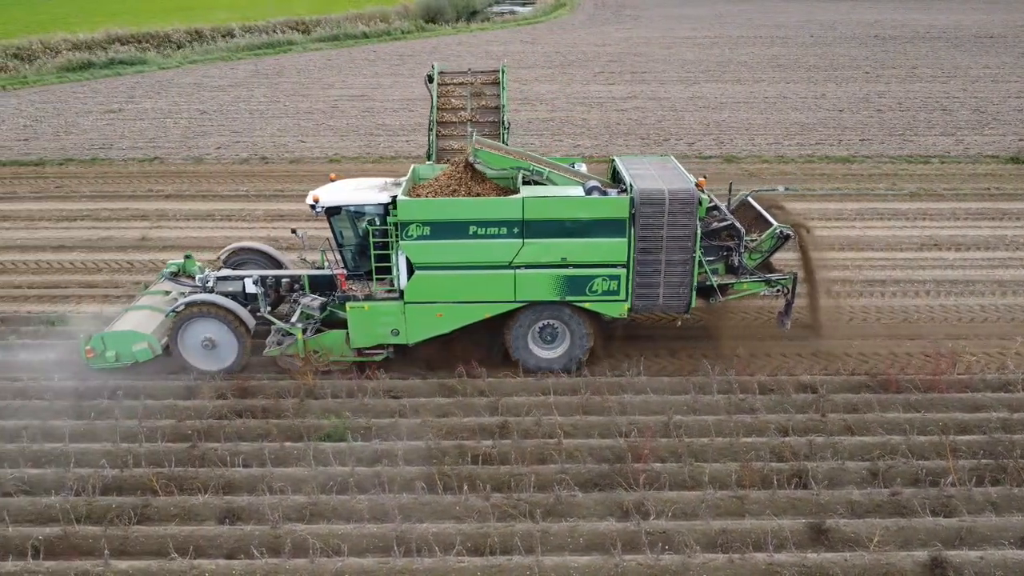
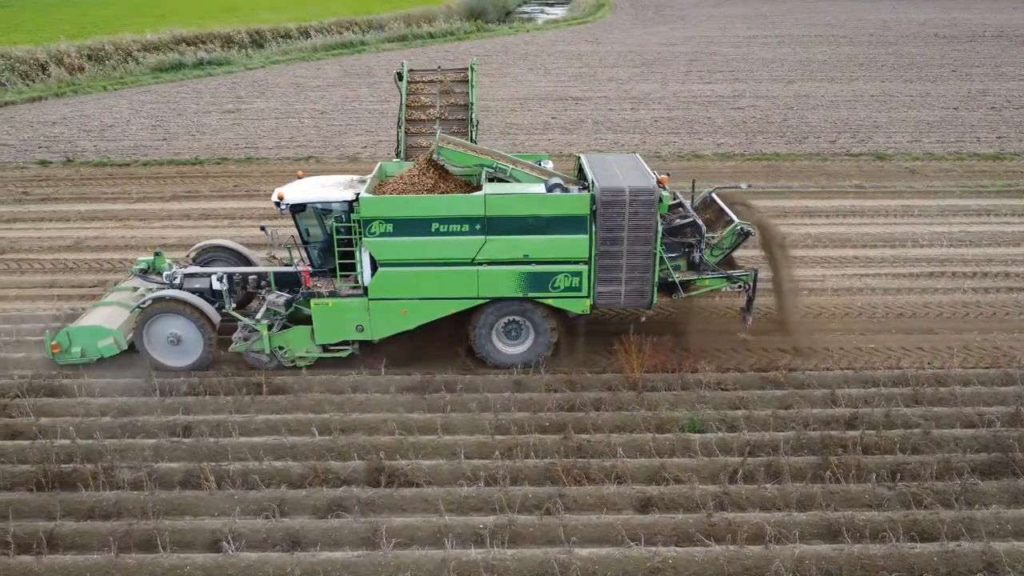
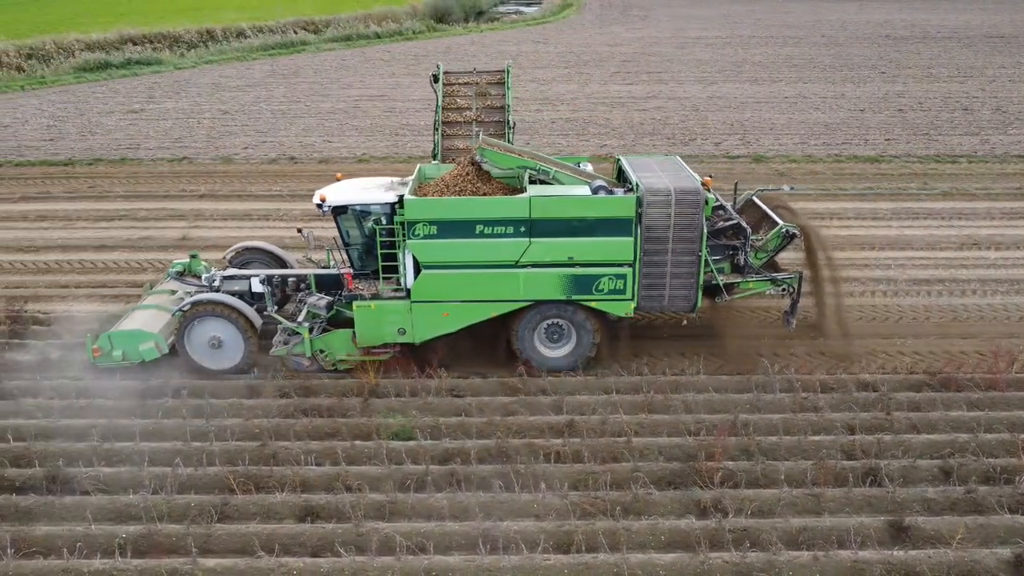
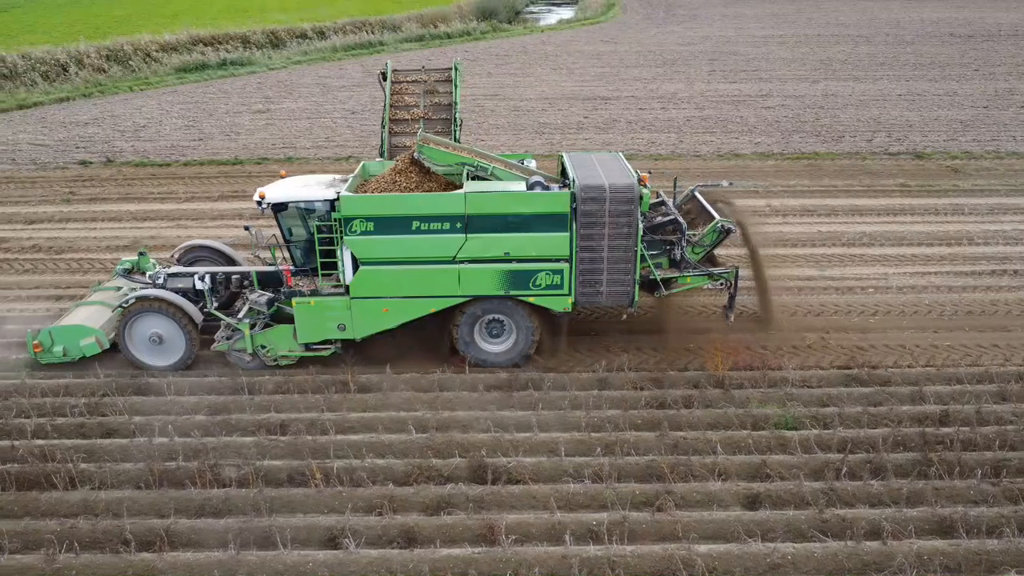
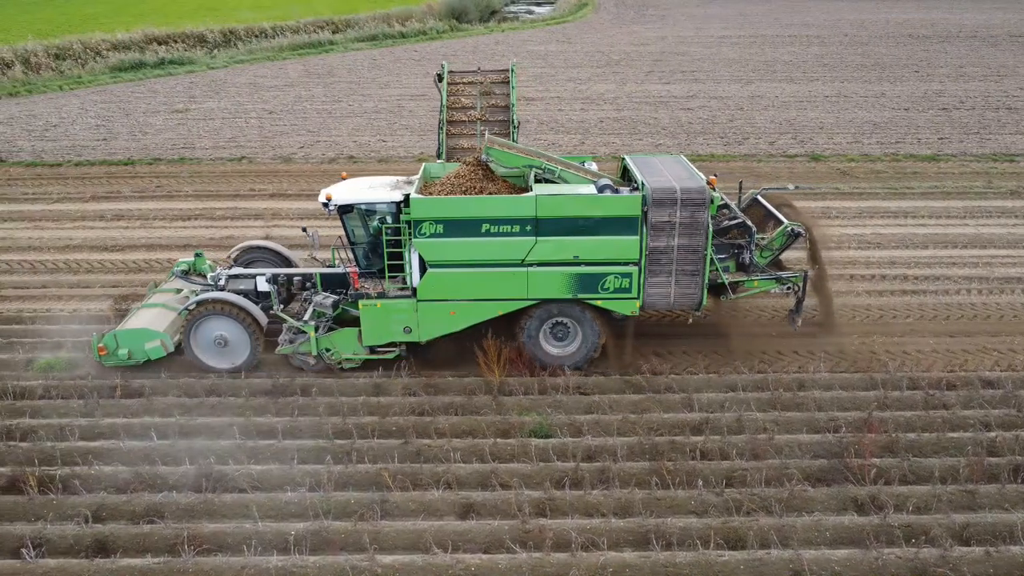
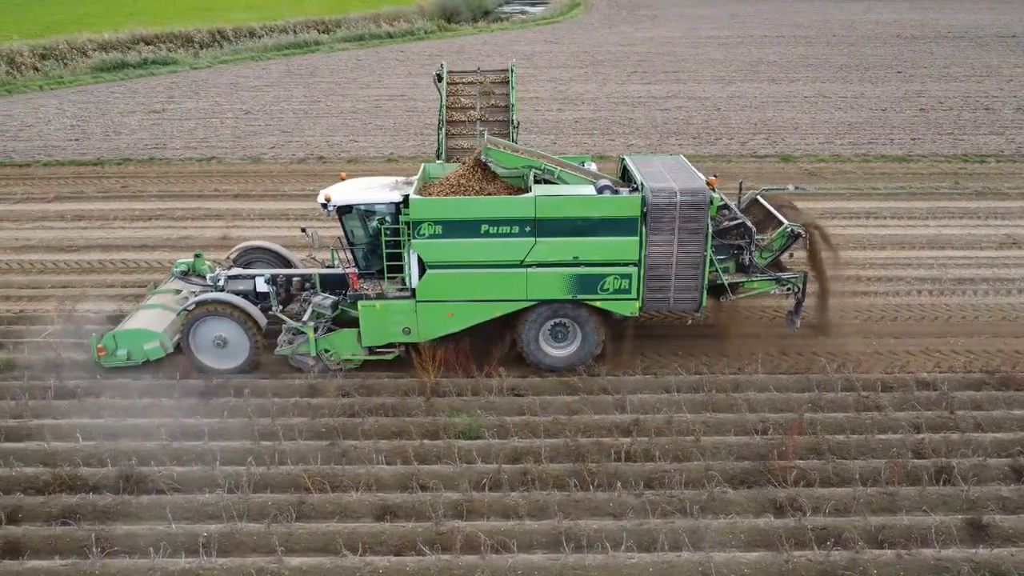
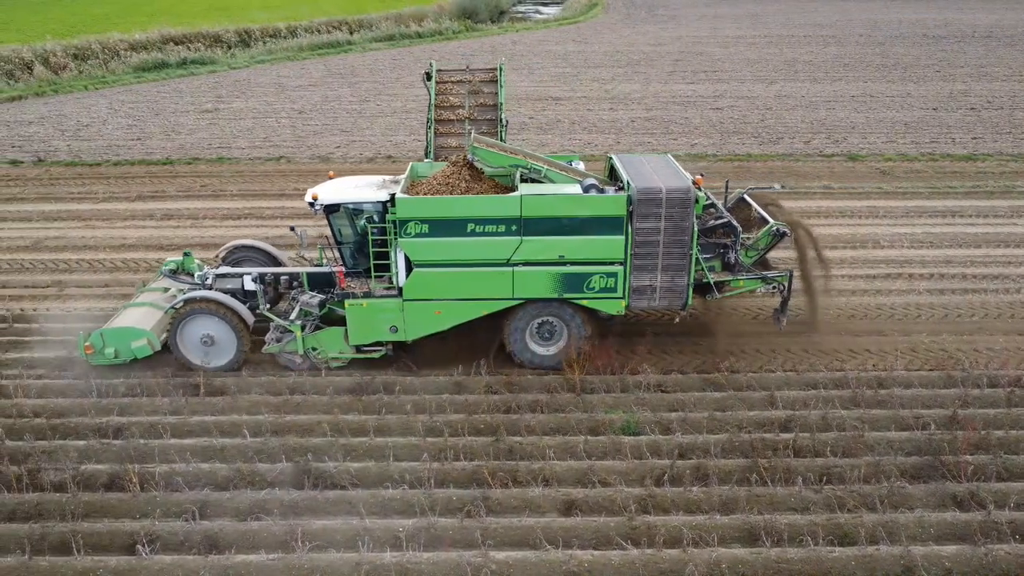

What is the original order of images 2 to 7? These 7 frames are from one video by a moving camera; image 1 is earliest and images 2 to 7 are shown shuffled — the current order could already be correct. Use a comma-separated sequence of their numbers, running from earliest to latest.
3, 6, 5, 7, 2, 4
